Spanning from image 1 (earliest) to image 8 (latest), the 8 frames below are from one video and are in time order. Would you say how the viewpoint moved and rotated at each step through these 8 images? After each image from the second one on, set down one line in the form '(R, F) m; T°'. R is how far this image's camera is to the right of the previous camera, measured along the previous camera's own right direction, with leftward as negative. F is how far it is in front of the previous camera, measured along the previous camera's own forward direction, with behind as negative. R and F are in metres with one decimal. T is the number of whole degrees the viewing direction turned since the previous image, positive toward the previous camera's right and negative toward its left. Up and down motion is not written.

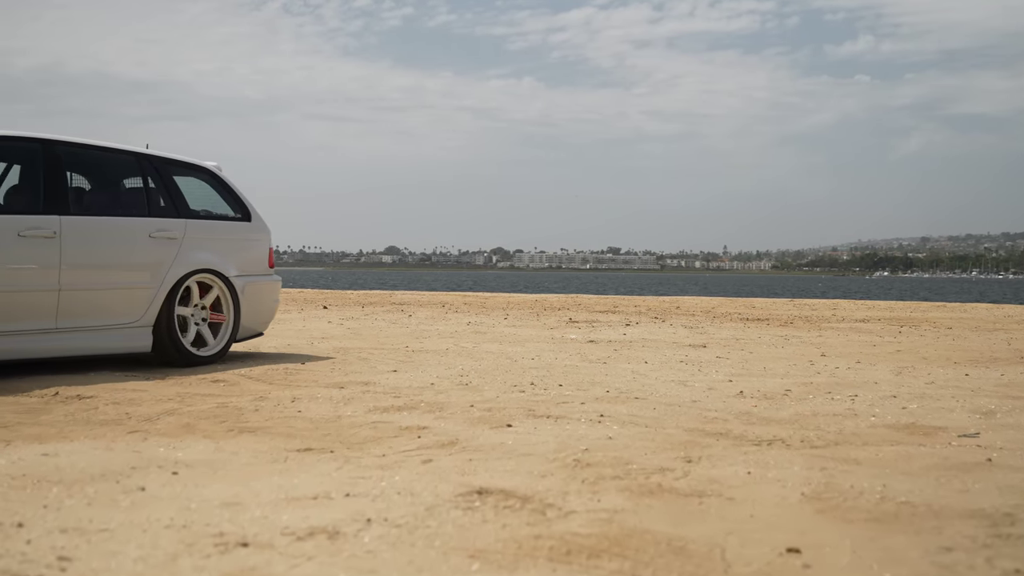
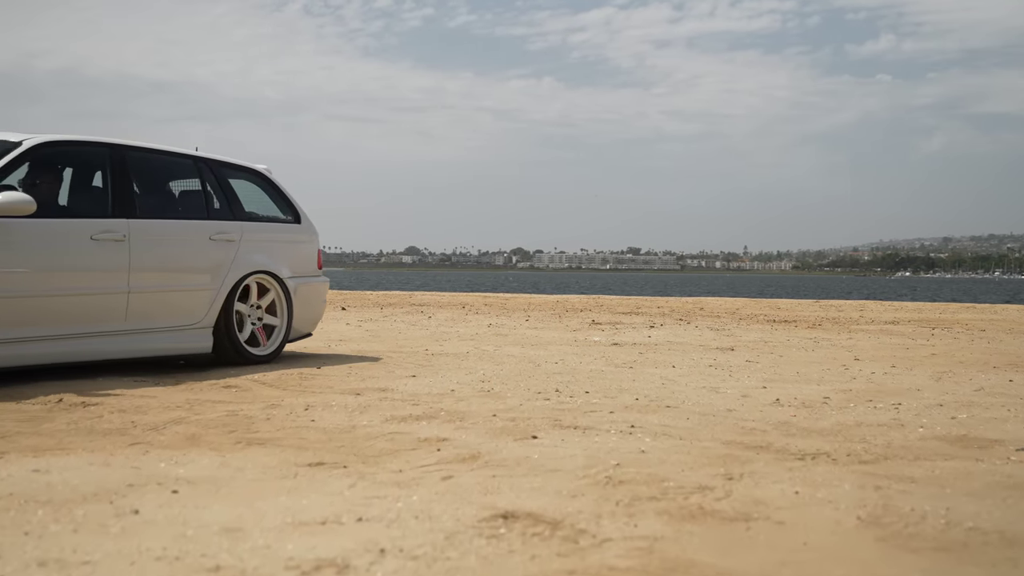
(0.0, +0.3) m; -1°
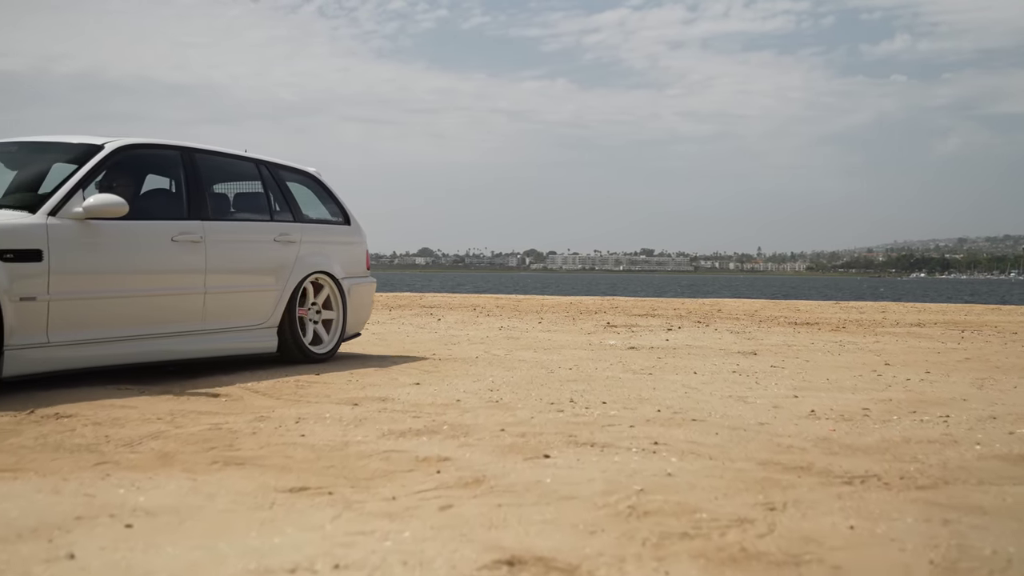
(0.0, +0.4) m; -1°
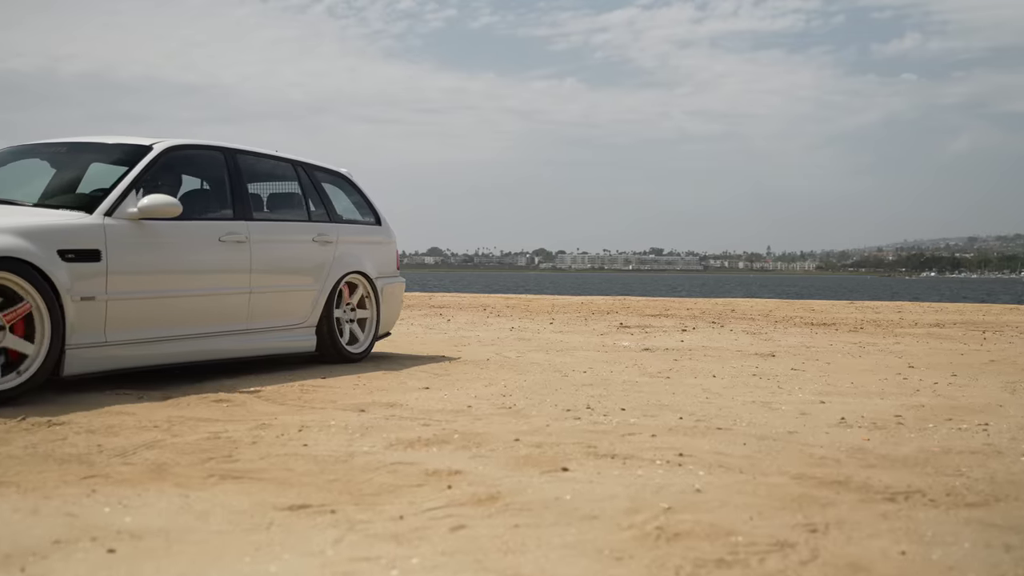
(0.0, +0.2) m; 0°
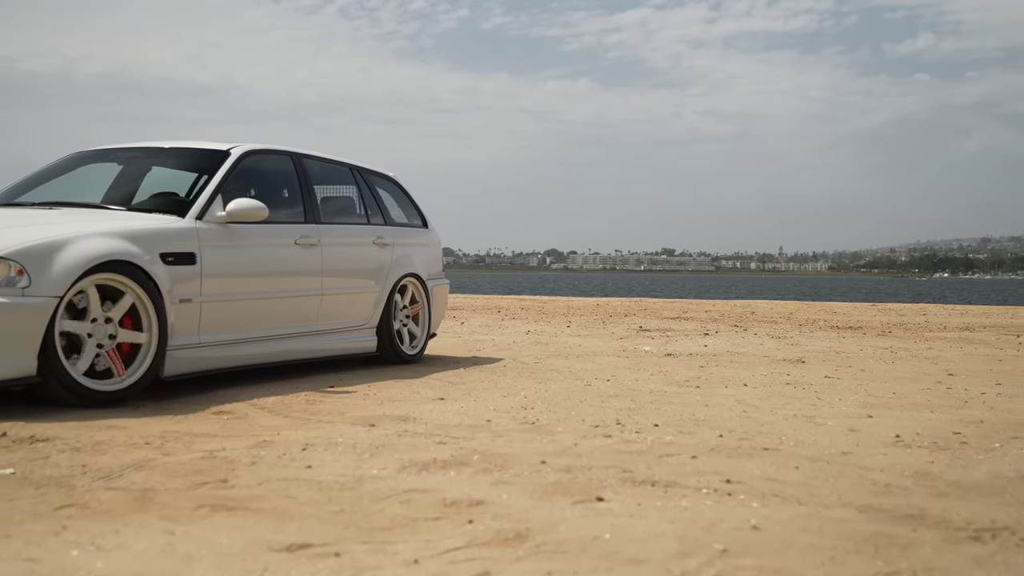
(0.0, +0.4) m; -1°
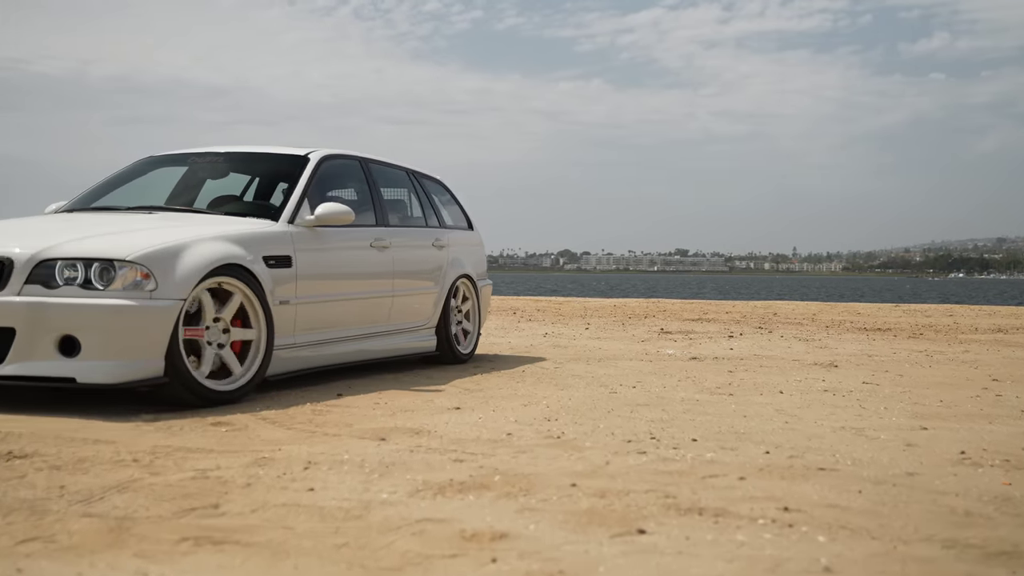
(0.0, +0.4) m; -1°
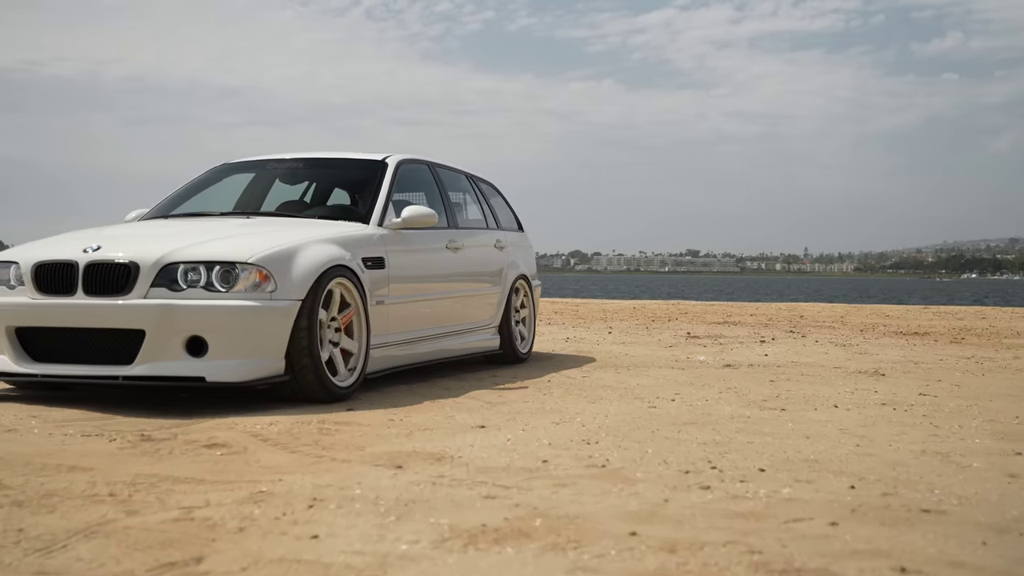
(-0.1, +0.6) m; -1°
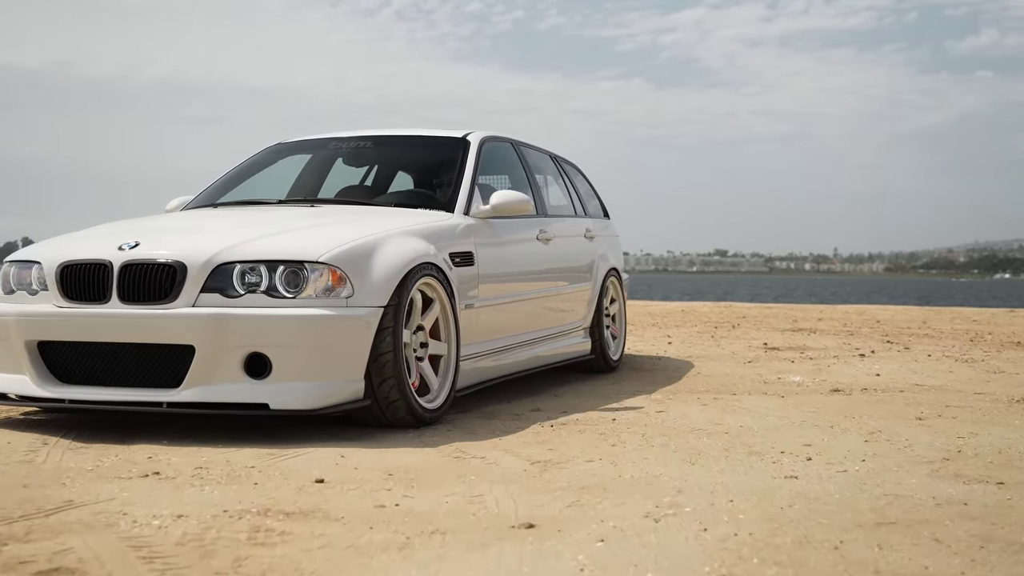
(-0.1, +1.9) m; -1°
